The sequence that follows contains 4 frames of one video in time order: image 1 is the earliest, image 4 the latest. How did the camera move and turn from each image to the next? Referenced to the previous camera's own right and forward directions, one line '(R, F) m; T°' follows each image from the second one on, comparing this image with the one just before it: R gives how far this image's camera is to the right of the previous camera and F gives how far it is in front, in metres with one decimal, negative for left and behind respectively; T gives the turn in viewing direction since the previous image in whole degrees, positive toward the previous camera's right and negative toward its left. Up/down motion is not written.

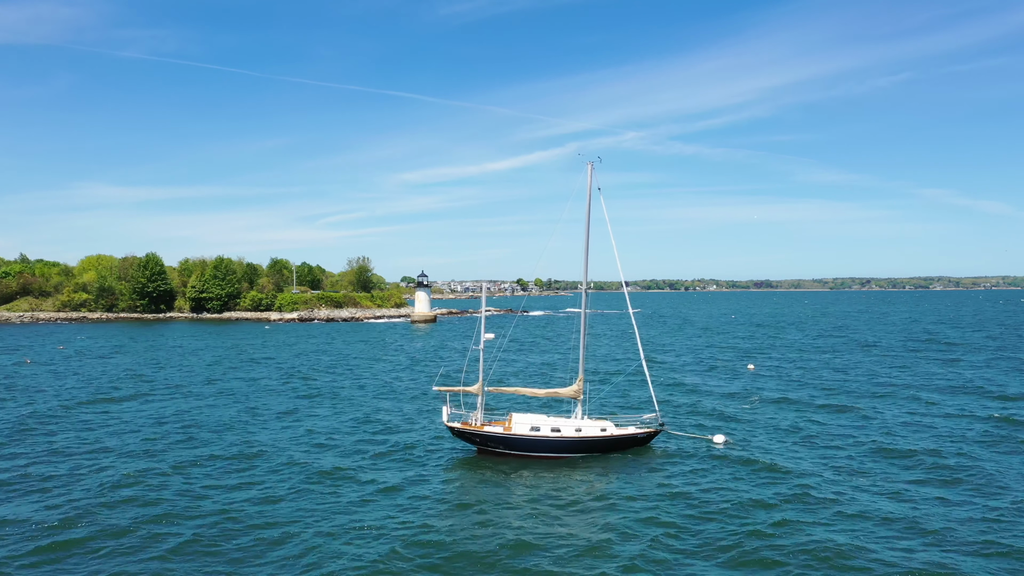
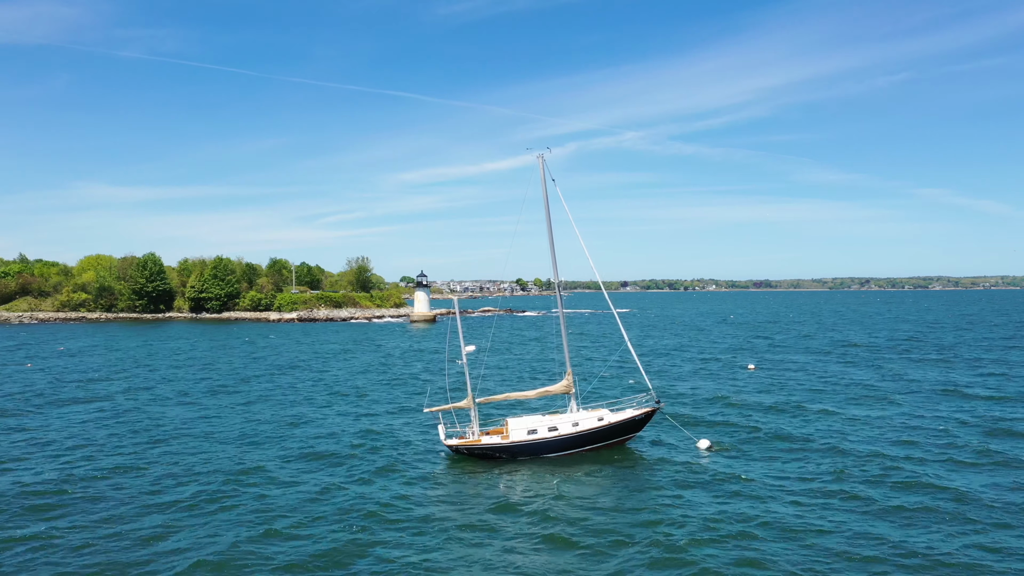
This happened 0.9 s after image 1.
(-0.5, +1.8) m; 0°
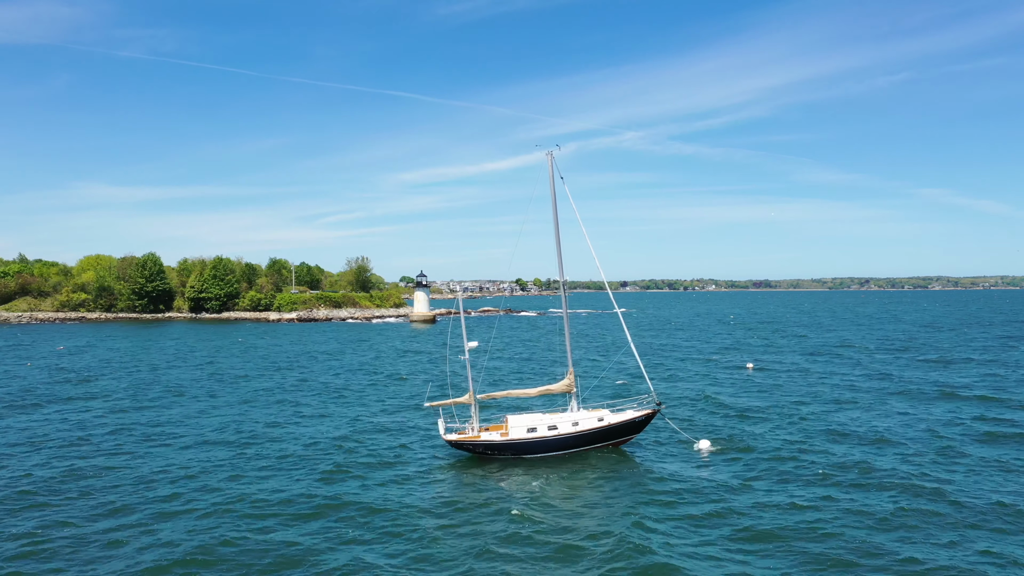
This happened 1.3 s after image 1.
(+0.5, -0.3) m; 0°
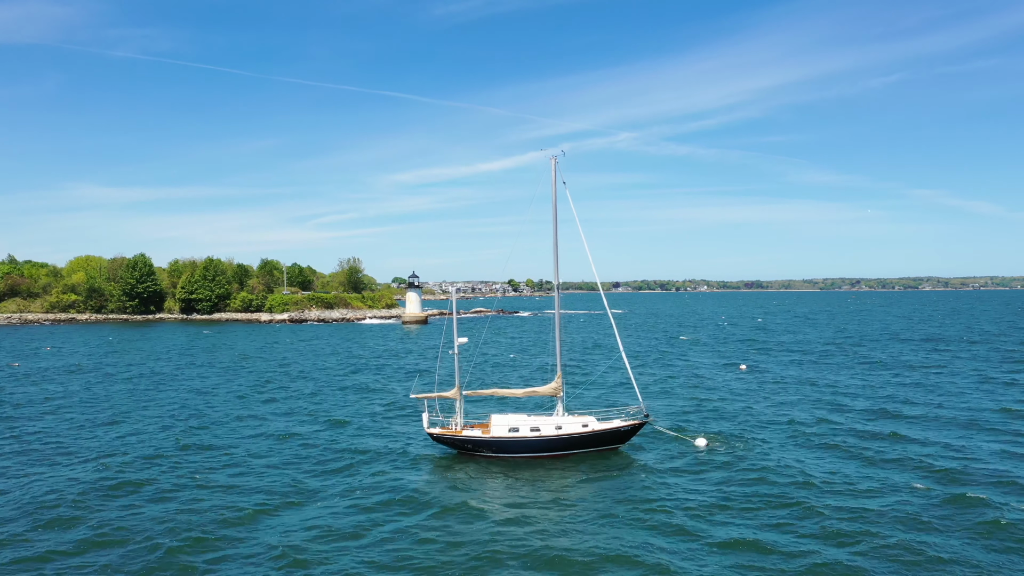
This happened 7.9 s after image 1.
(+1.0, -0.1) m; +1°
